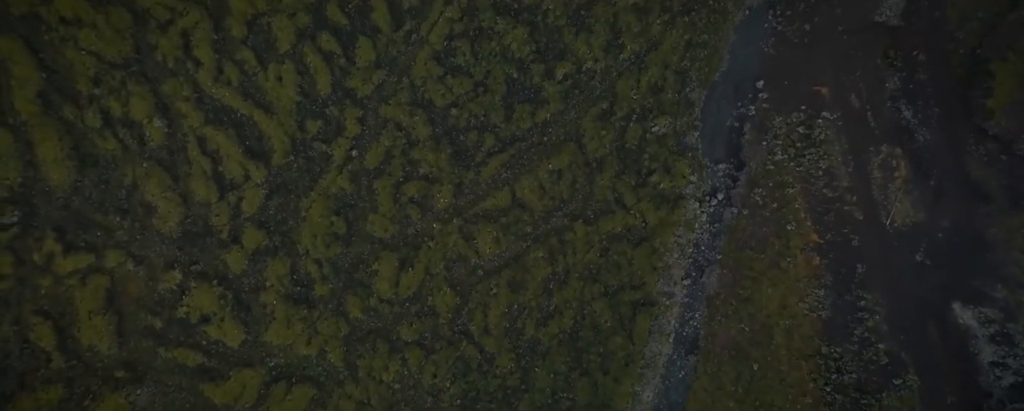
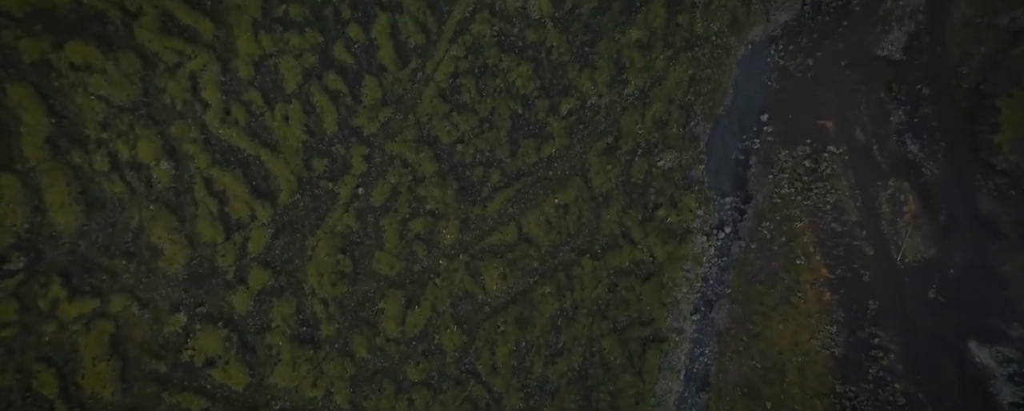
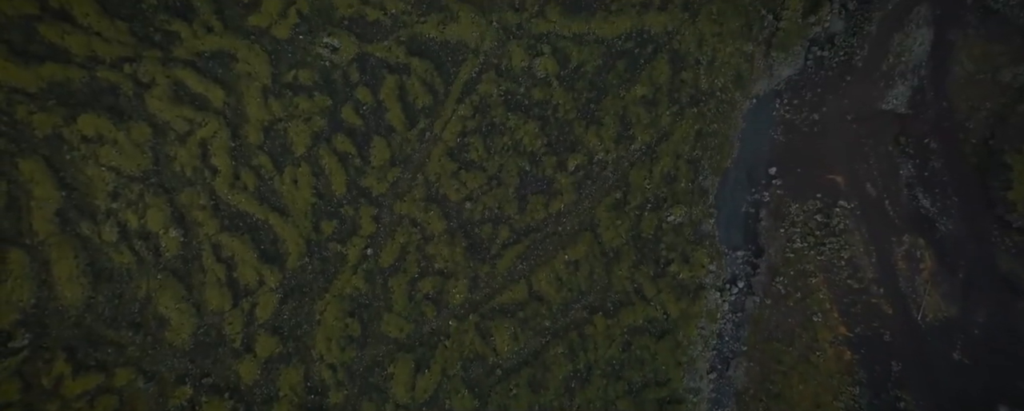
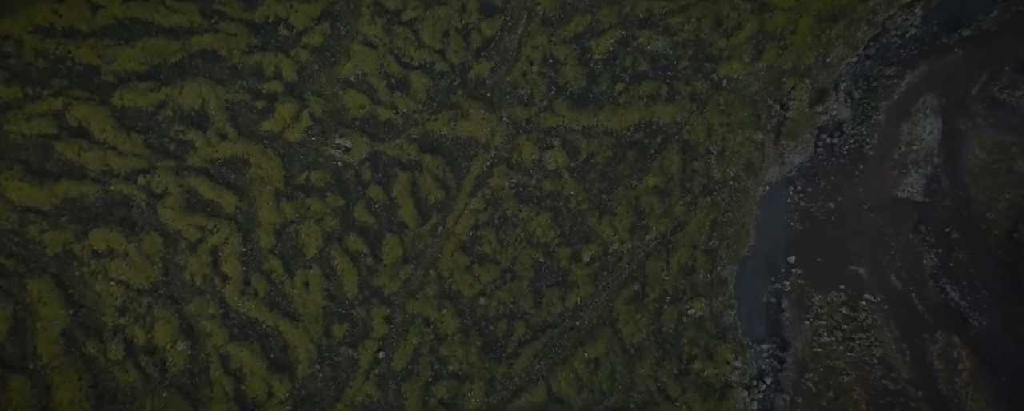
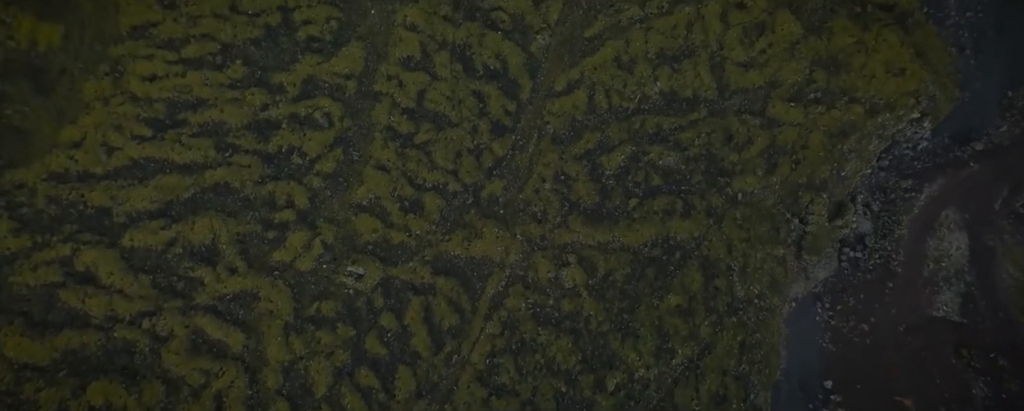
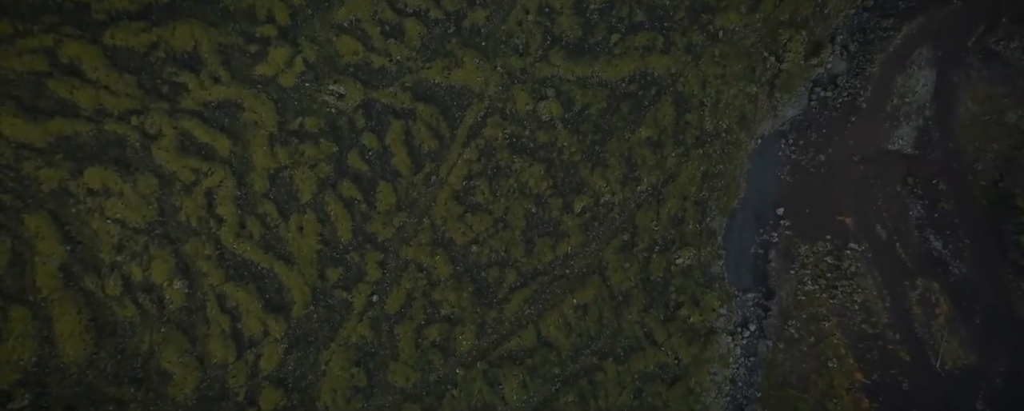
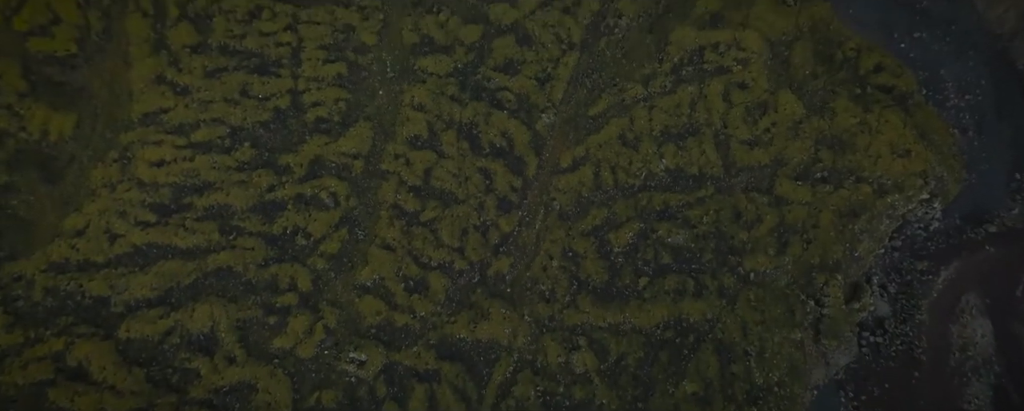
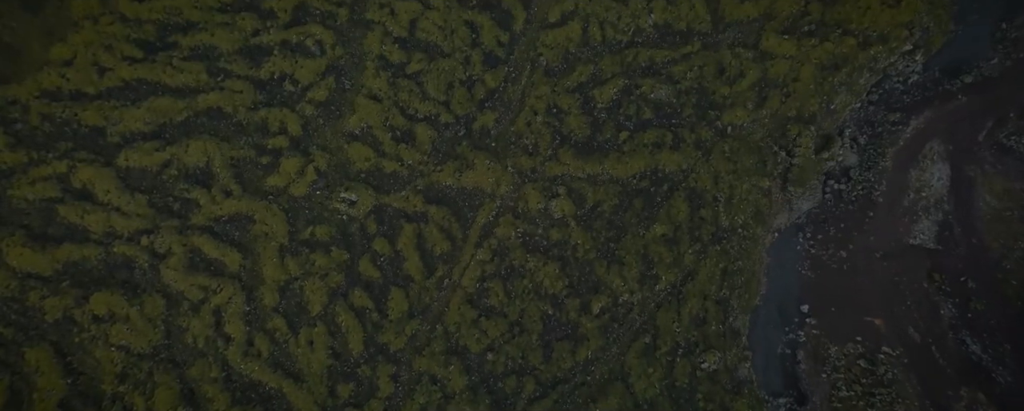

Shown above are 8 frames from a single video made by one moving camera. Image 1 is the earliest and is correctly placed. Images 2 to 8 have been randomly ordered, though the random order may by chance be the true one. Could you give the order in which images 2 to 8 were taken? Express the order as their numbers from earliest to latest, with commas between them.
2, 3, 6, 4, 8, 5, 7
